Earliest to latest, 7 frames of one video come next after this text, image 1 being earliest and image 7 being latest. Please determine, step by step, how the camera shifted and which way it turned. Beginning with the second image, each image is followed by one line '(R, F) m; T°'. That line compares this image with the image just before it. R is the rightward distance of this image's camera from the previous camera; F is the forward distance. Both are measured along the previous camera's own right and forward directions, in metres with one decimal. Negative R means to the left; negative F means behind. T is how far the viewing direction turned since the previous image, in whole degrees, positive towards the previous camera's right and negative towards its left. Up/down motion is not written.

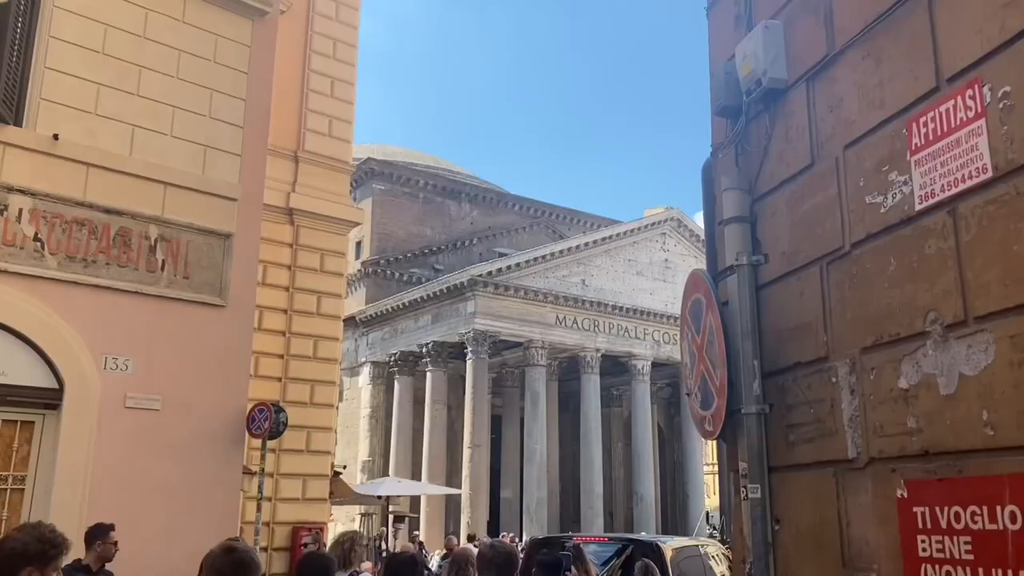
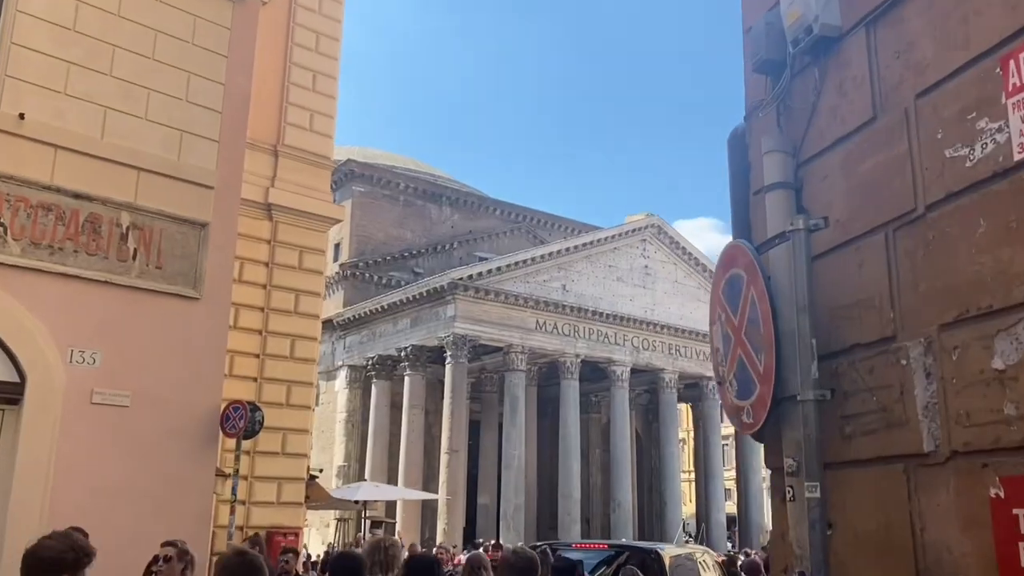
(-0.1, +0.3) m; +1°
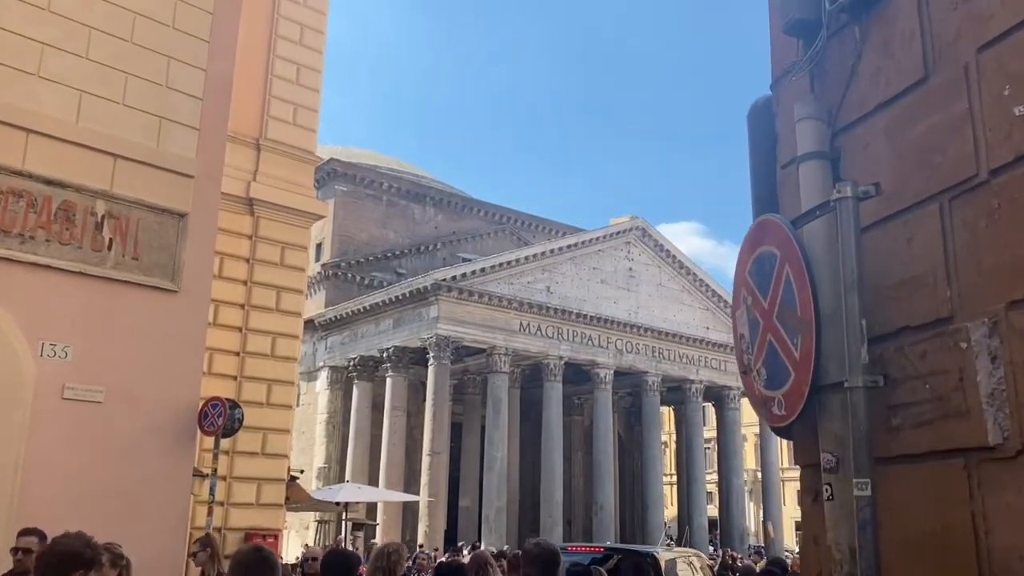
(-0.1, +0.2) m; +1°
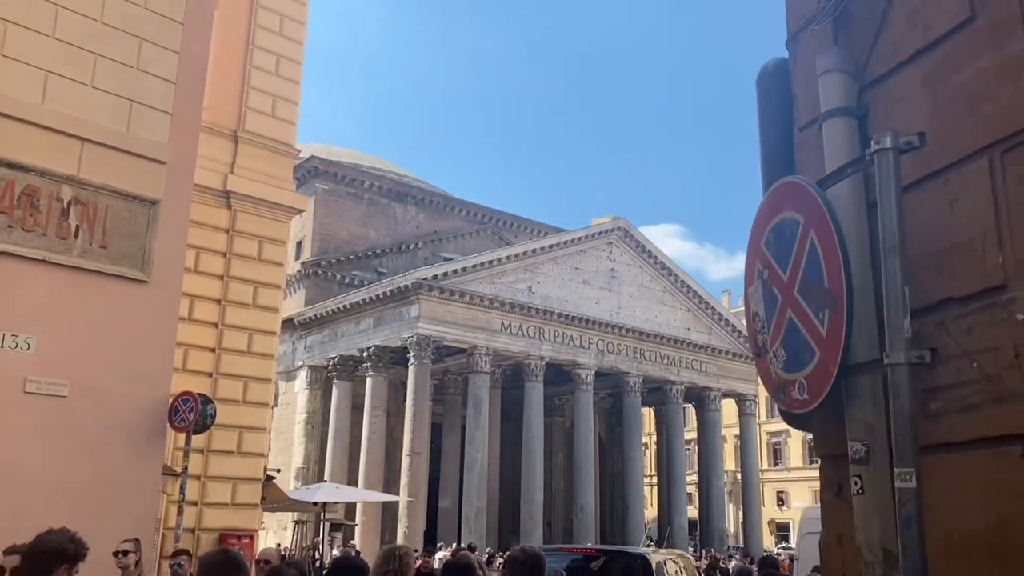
(0.0, +0.2) m; +1°
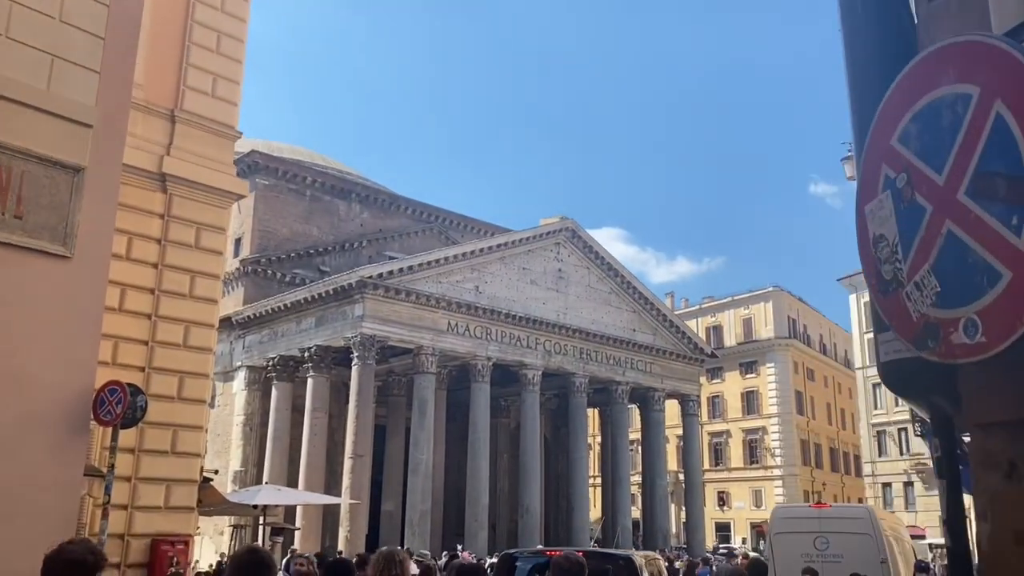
(-0.2, +0.5) m; +4°
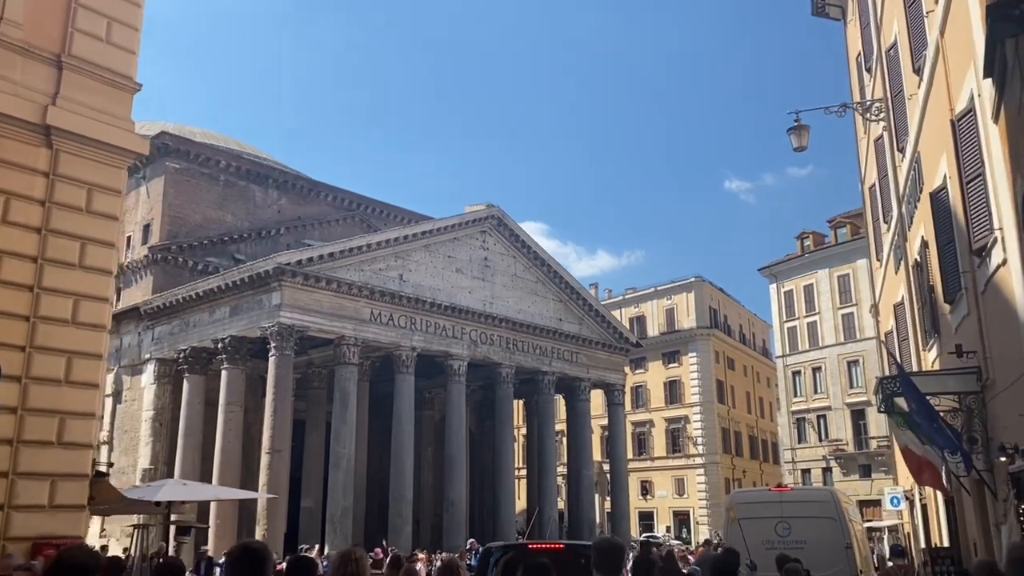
(-0.2, +1.0) m; +5°
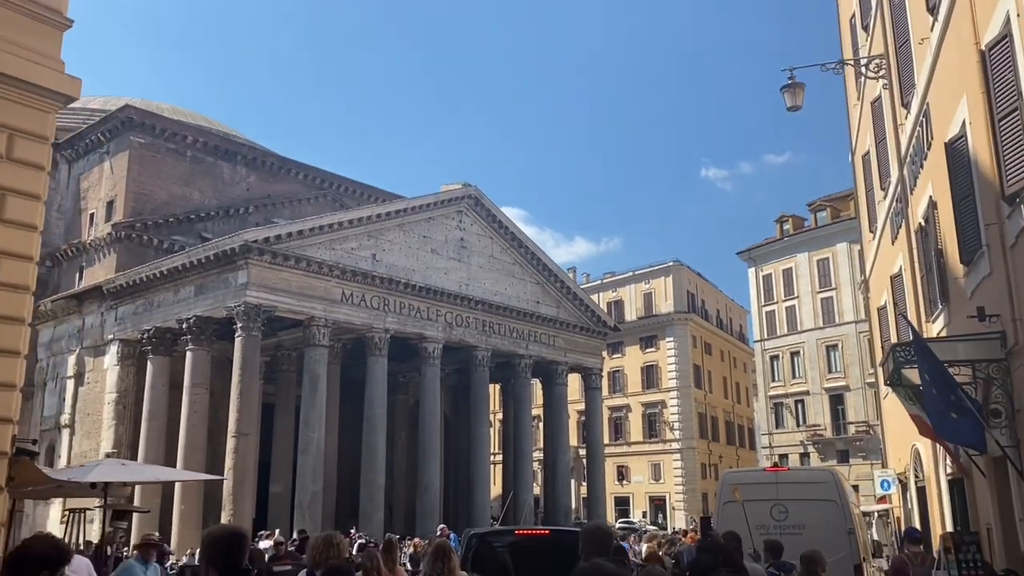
(+0.1, +1.0) m; +2°
